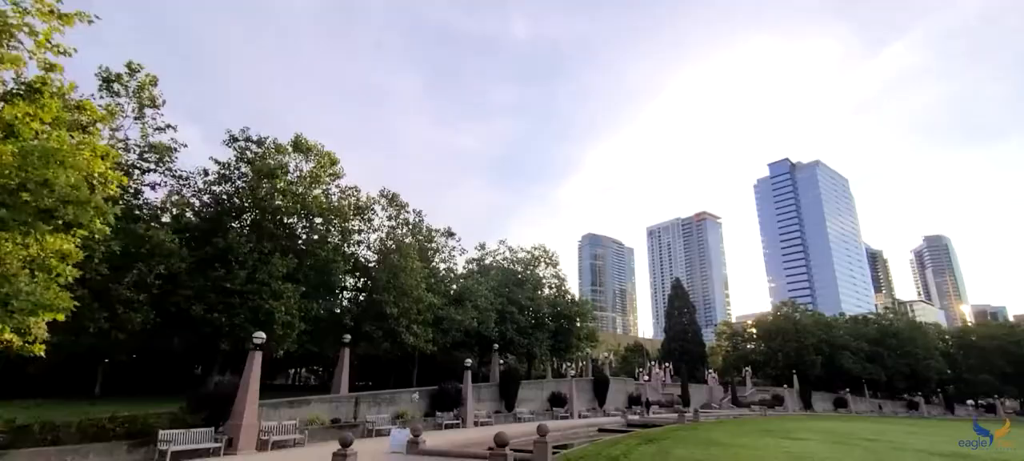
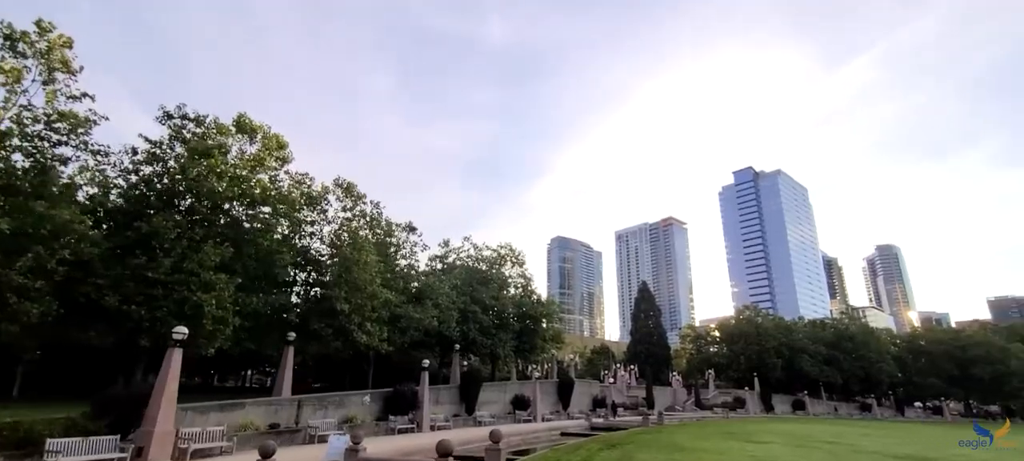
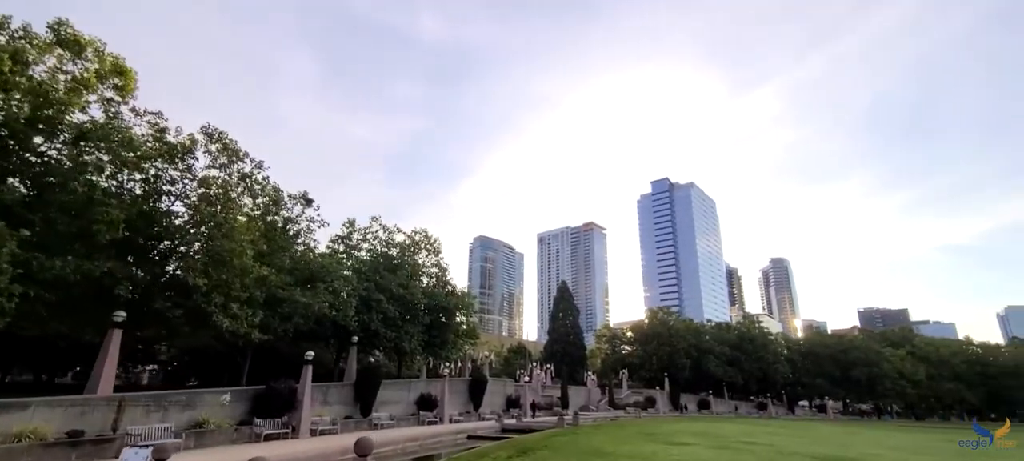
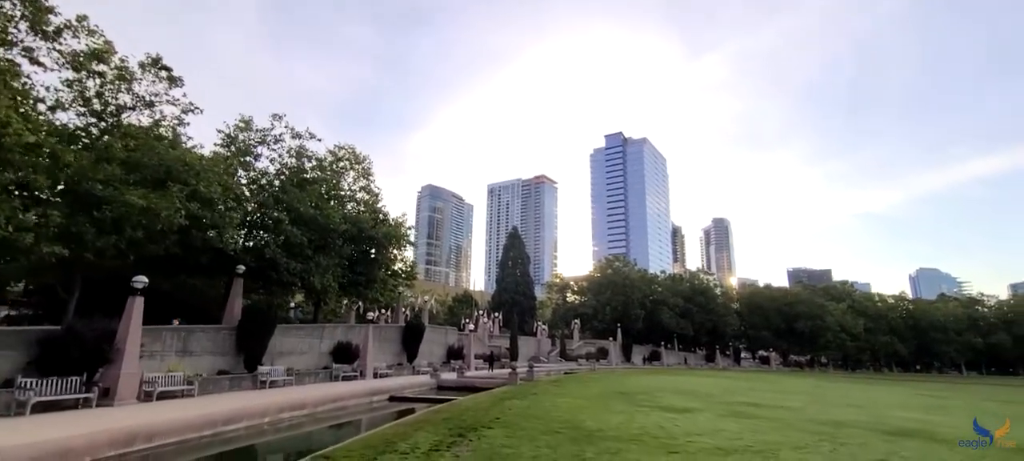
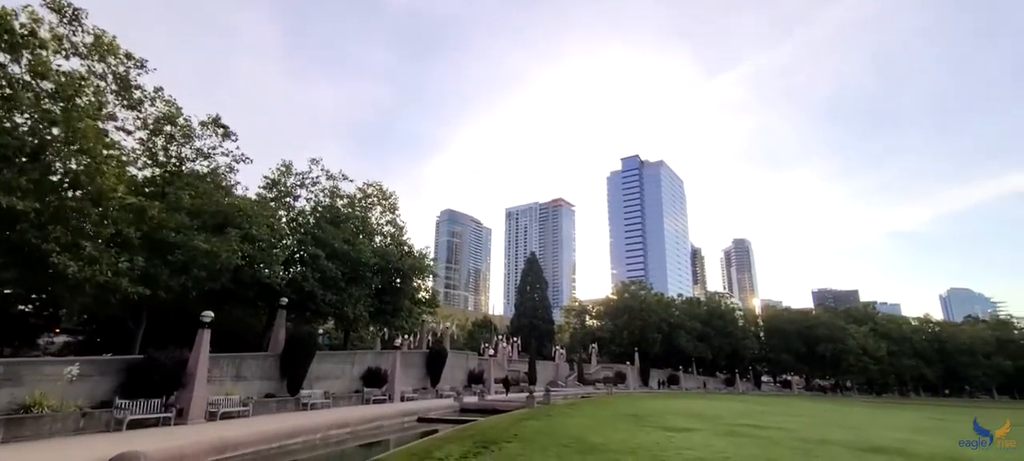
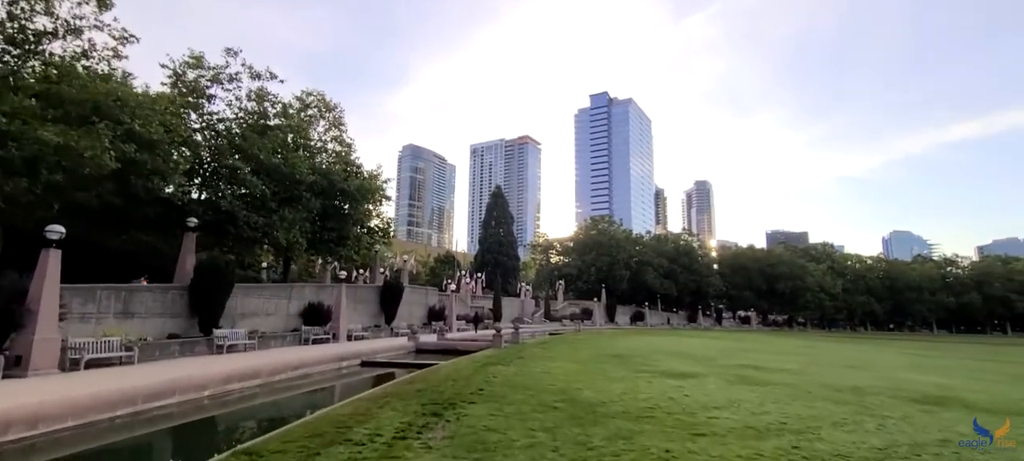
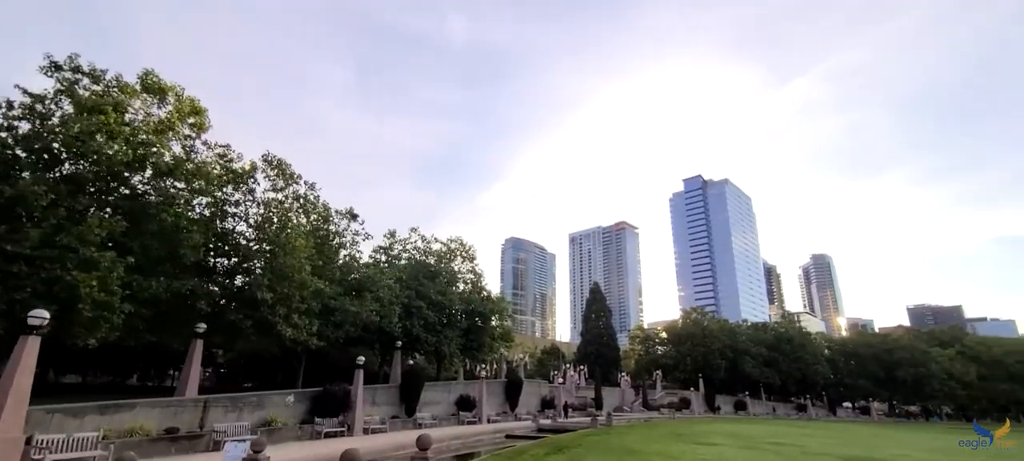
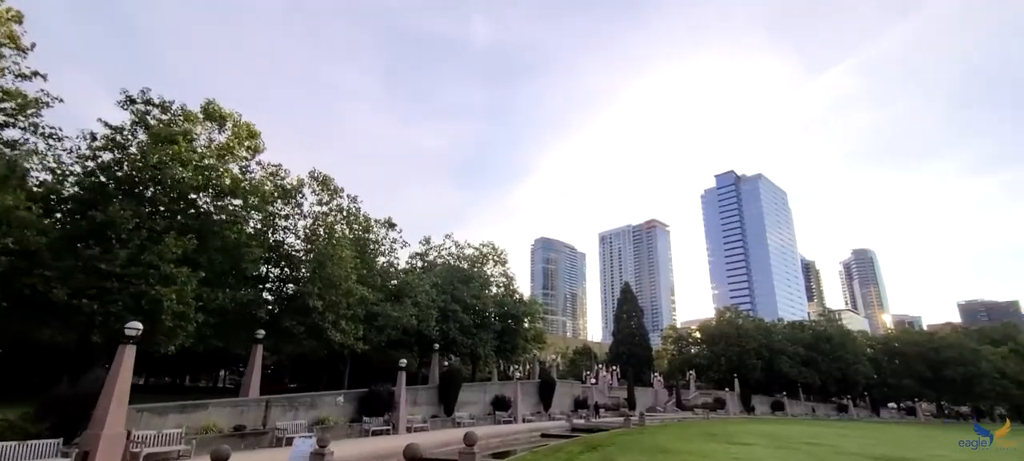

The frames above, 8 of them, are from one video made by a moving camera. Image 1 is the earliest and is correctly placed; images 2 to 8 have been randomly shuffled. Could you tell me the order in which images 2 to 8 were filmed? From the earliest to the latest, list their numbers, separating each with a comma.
2, 8, 7, 3, 5, 4, 6
